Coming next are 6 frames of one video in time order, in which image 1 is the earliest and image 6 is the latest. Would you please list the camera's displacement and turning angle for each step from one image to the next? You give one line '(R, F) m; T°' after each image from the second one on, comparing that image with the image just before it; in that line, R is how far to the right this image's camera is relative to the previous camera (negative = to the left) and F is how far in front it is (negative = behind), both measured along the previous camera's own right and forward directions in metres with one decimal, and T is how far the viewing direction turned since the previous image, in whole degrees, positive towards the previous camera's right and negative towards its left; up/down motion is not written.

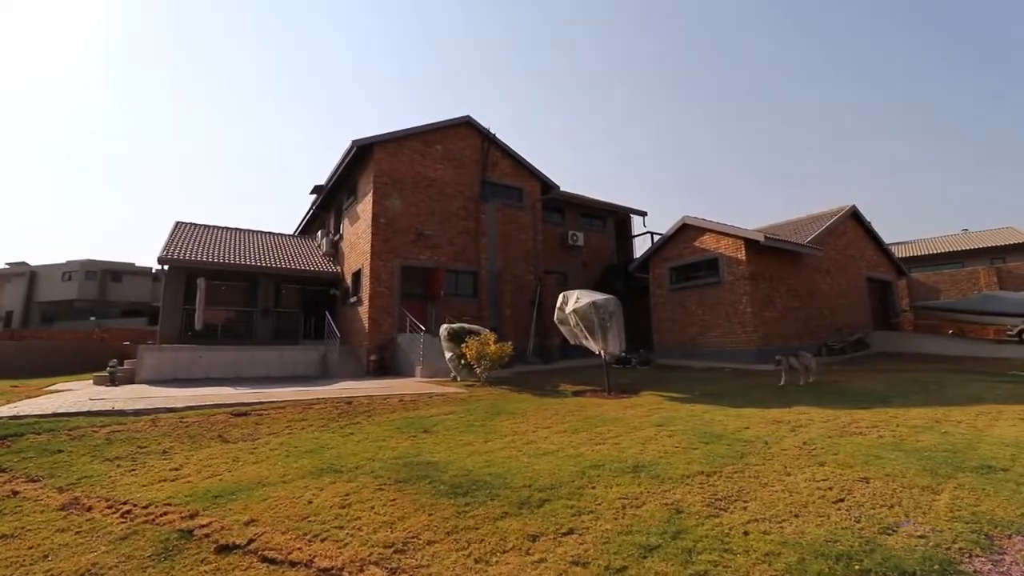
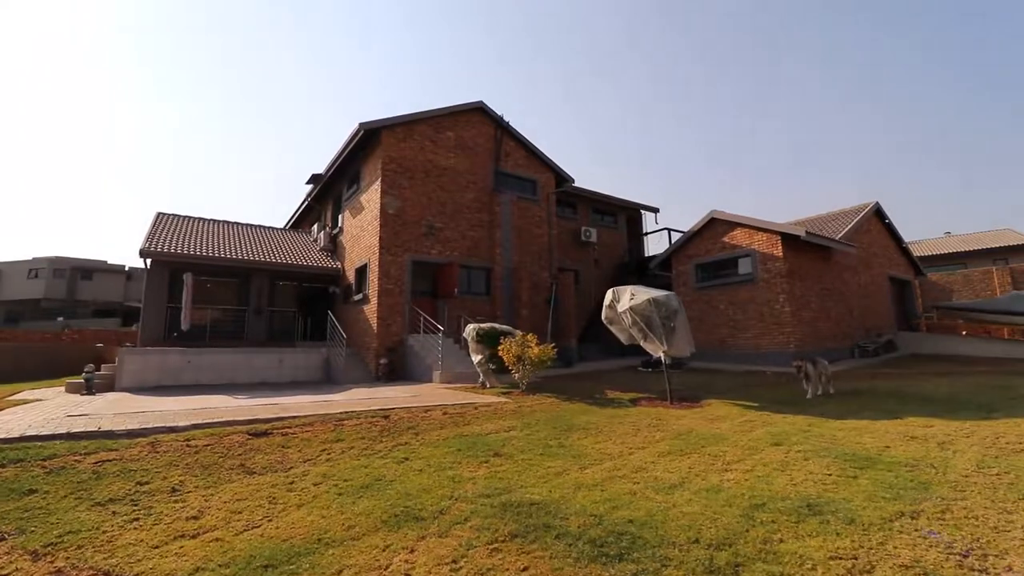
(-1.1, +1.2) m; +2°
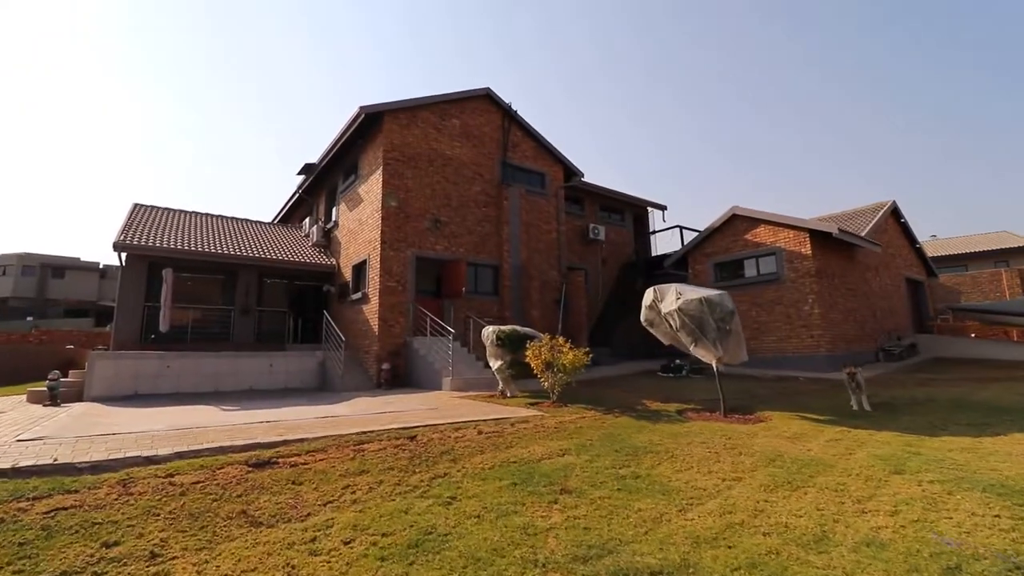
(-0.7, +1.0) m; +2°
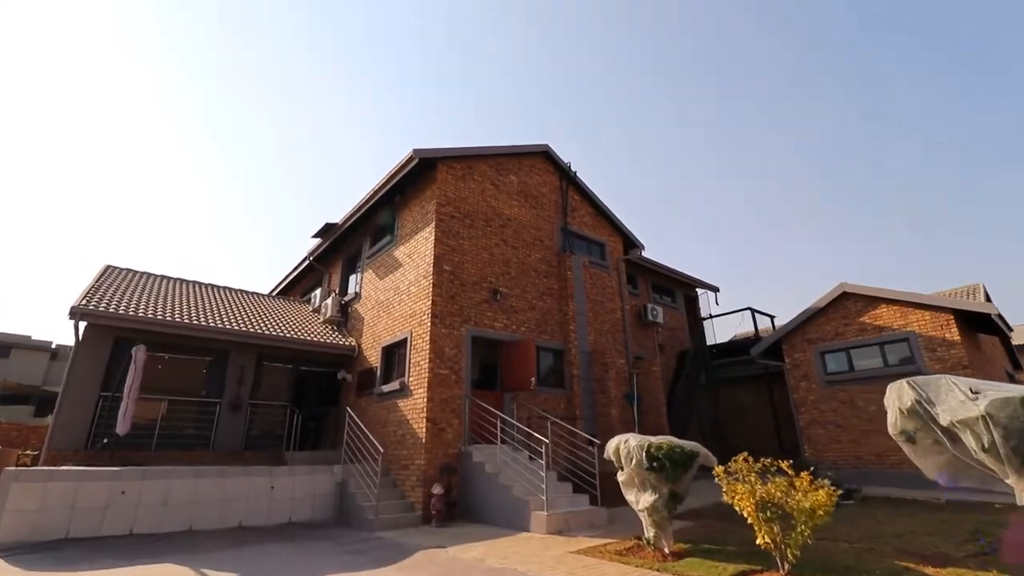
(-2.2, +2.9) m; +3°
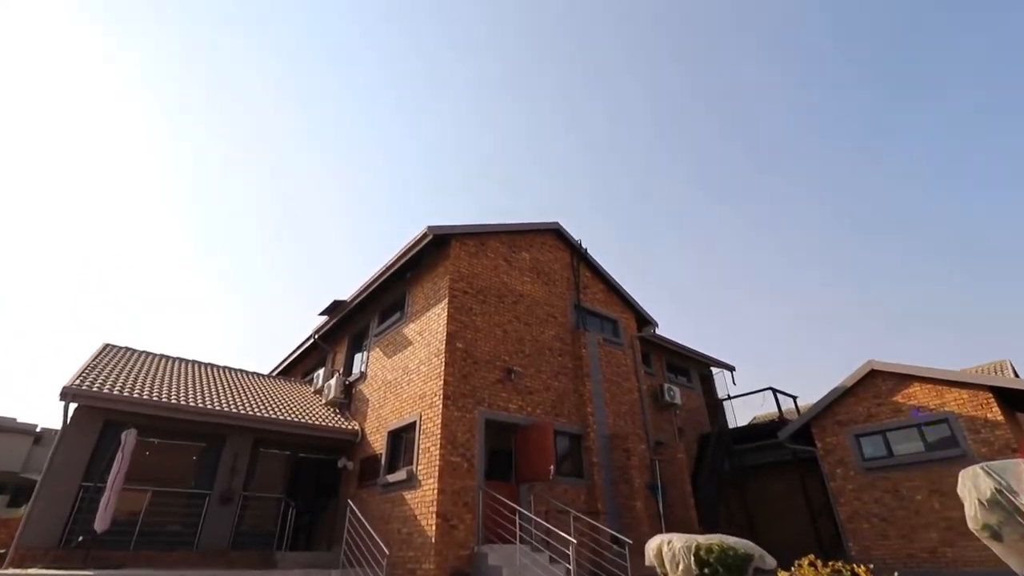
(-0.3, +0.4) m; 0°
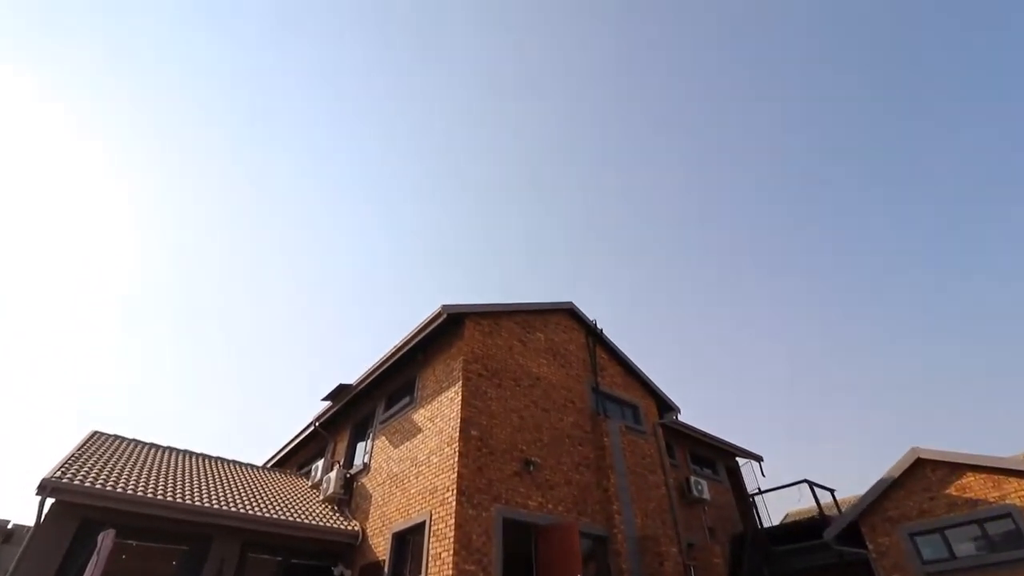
(-0.3, +0.5) m; 0°
